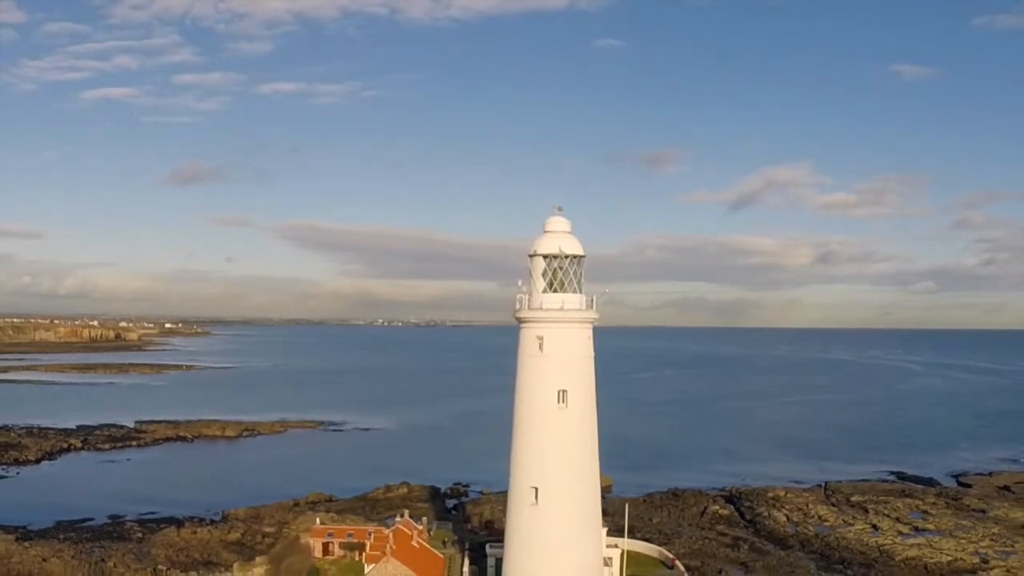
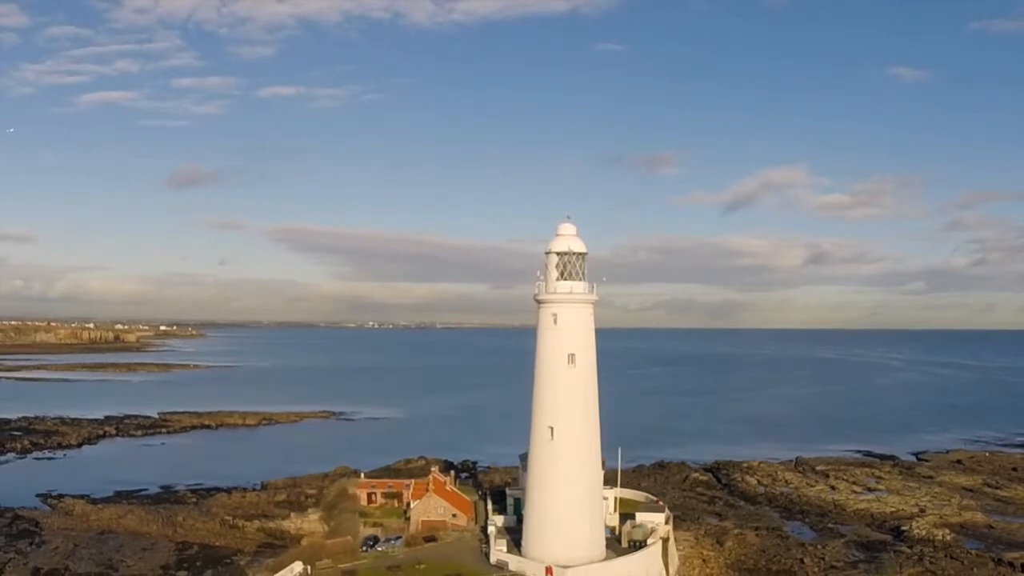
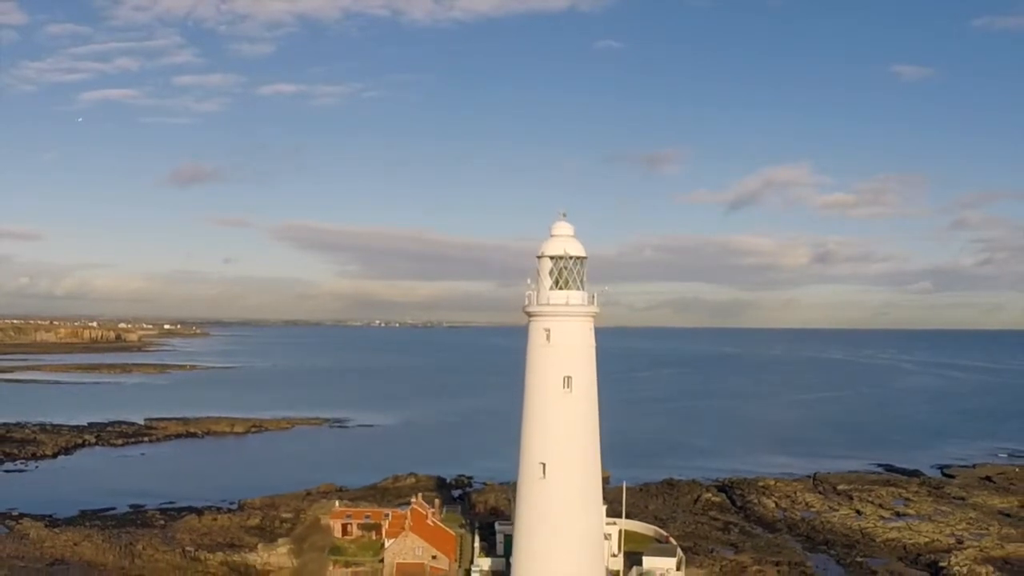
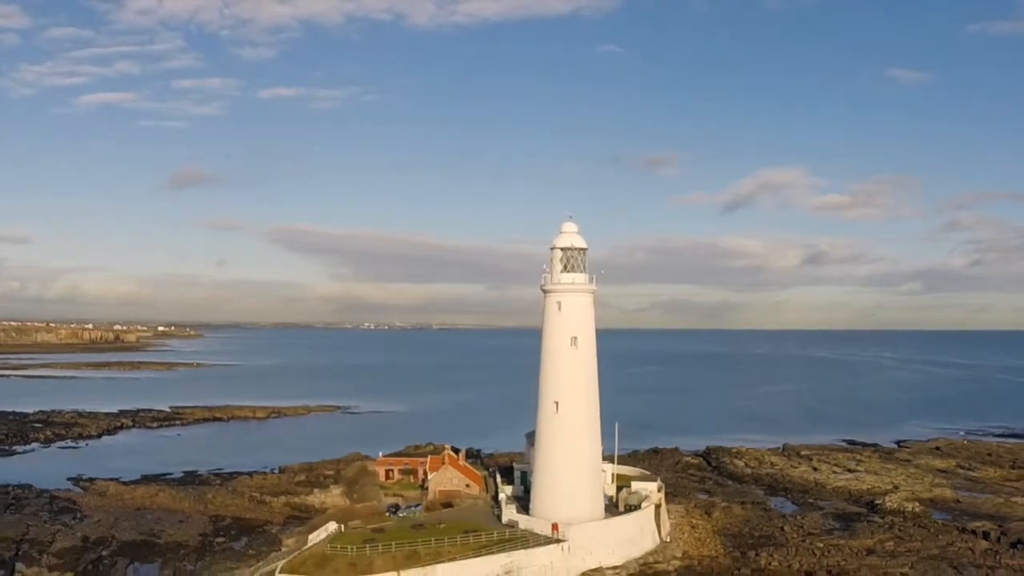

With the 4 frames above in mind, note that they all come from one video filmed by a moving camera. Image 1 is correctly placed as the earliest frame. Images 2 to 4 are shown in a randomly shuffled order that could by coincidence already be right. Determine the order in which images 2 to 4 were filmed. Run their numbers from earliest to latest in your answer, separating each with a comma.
3, 2, 4
